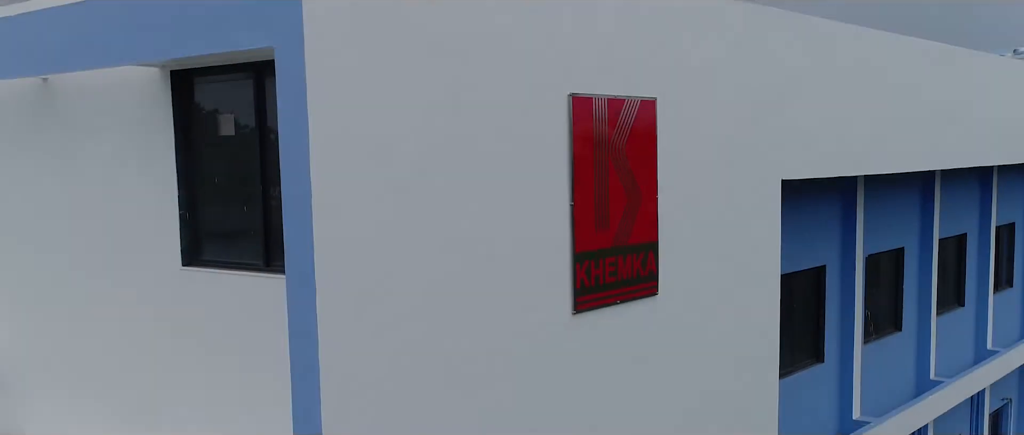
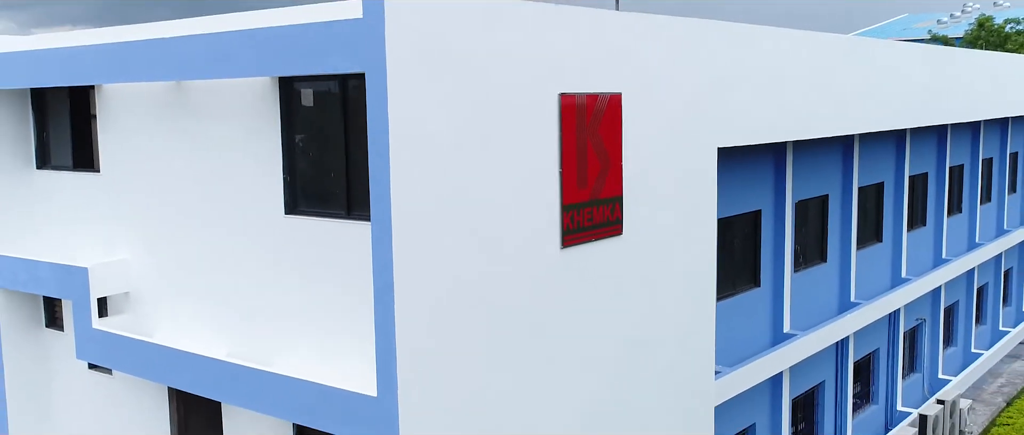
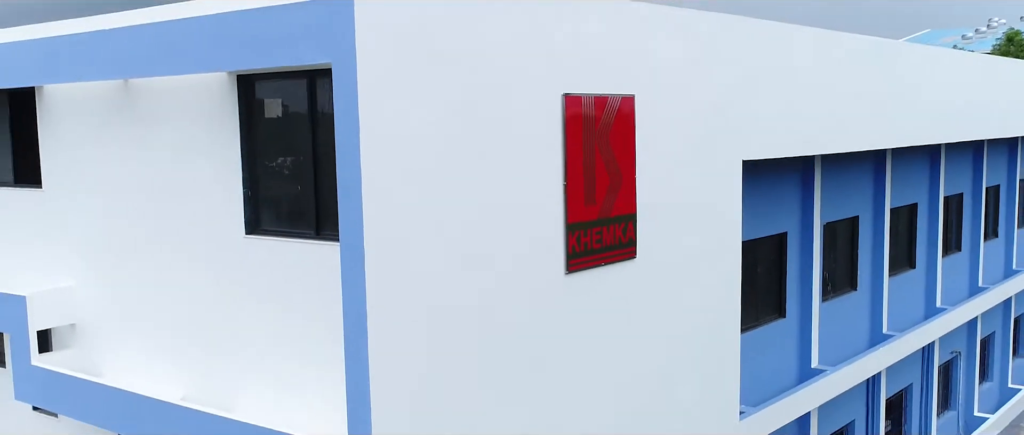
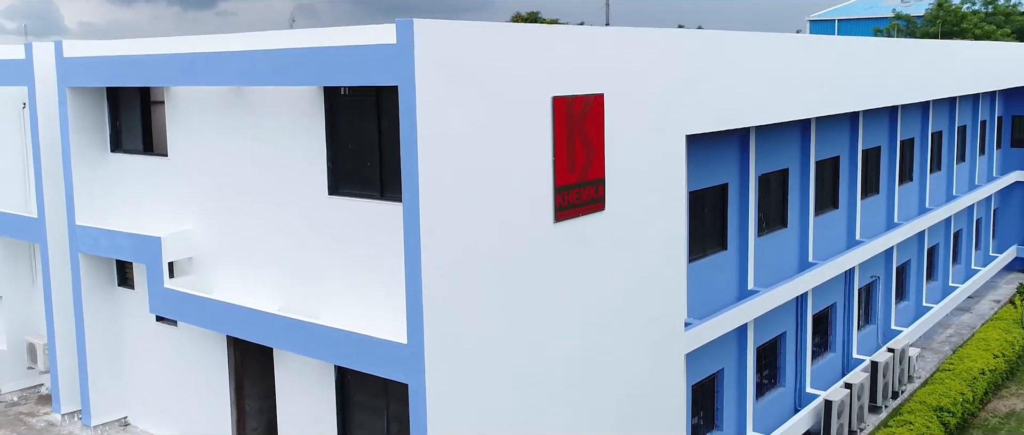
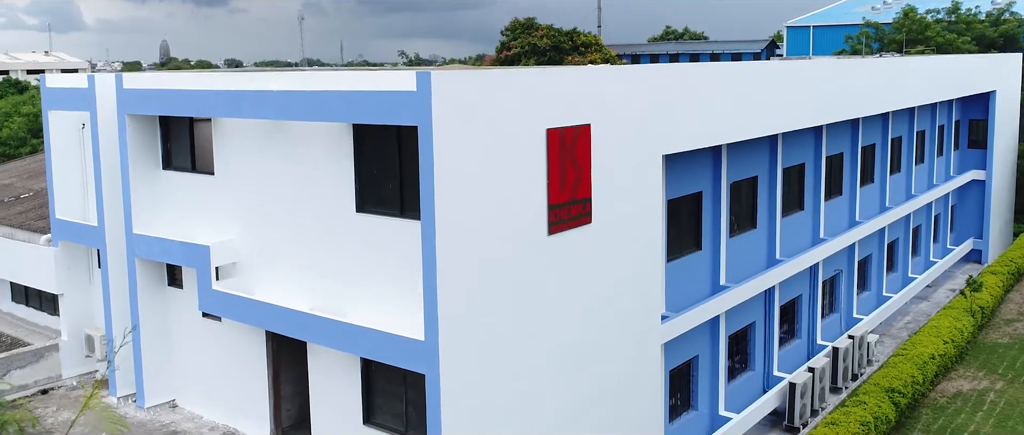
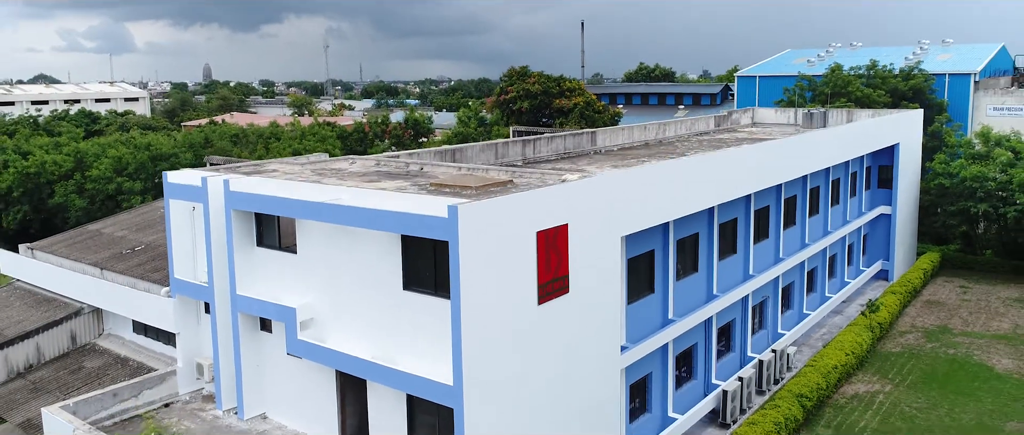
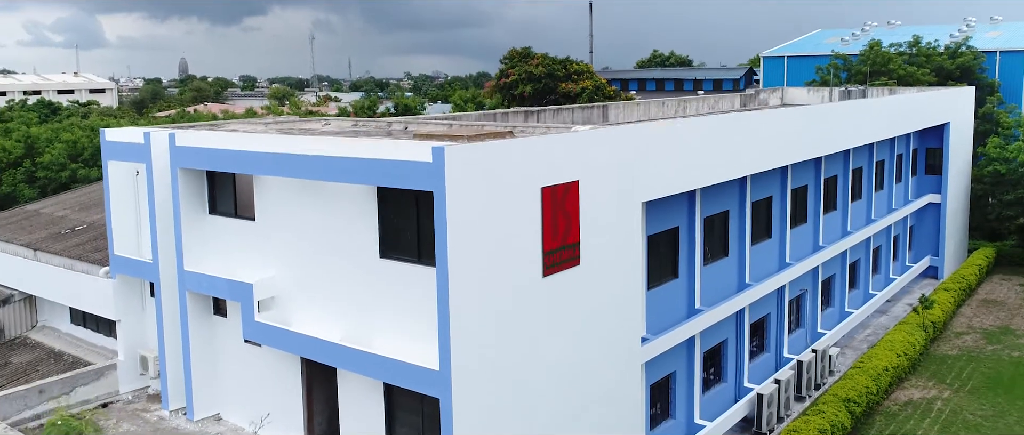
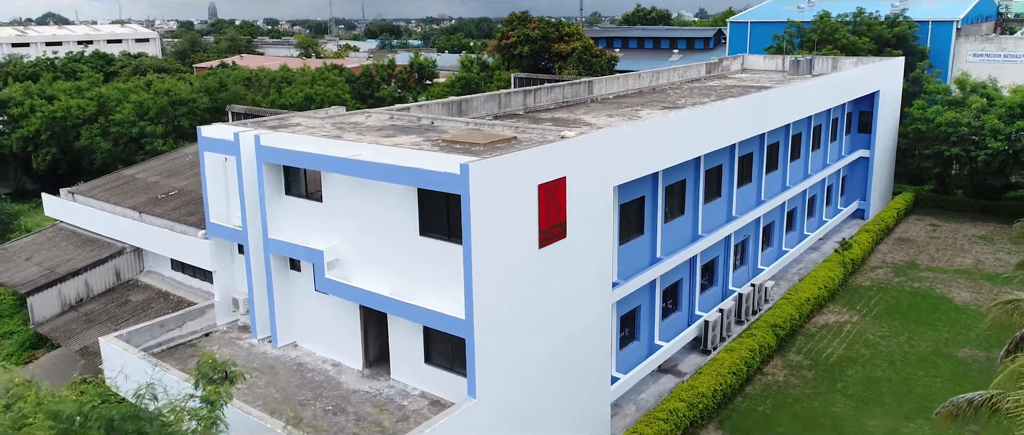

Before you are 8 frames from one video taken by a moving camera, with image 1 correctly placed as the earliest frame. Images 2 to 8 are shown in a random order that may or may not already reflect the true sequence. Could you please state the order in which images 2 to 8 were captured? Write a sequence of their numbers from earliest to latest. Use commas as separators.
3, 2, 4, 5, 7, 6, 8
